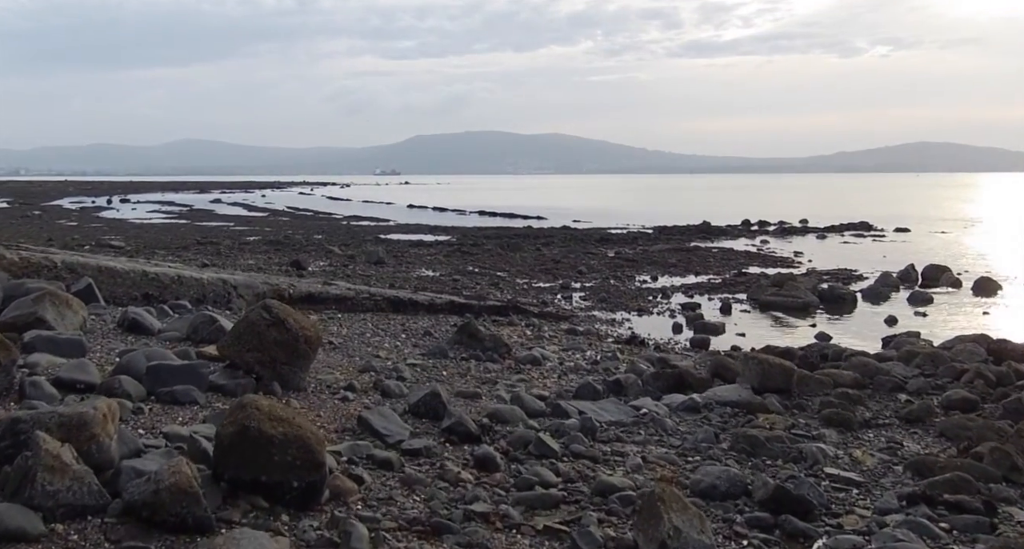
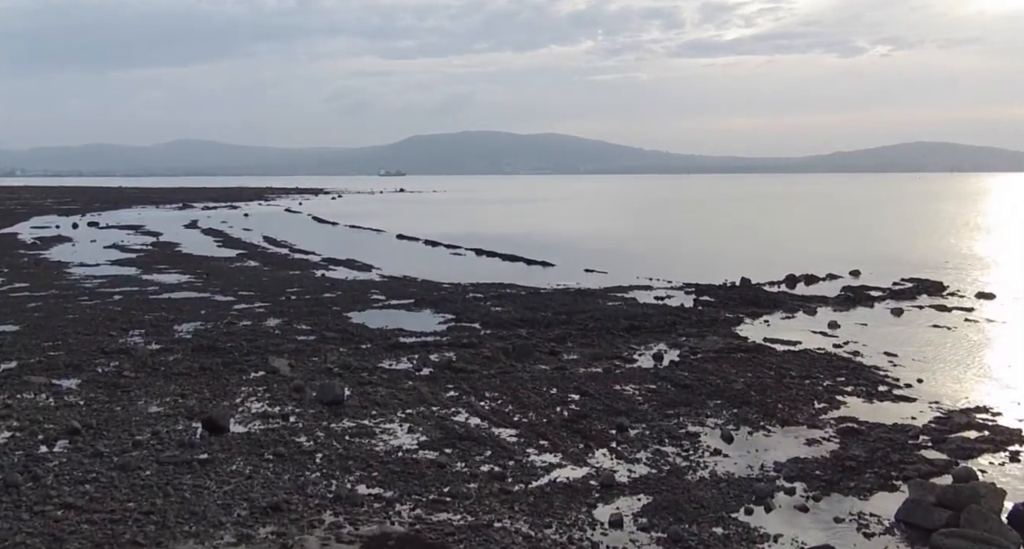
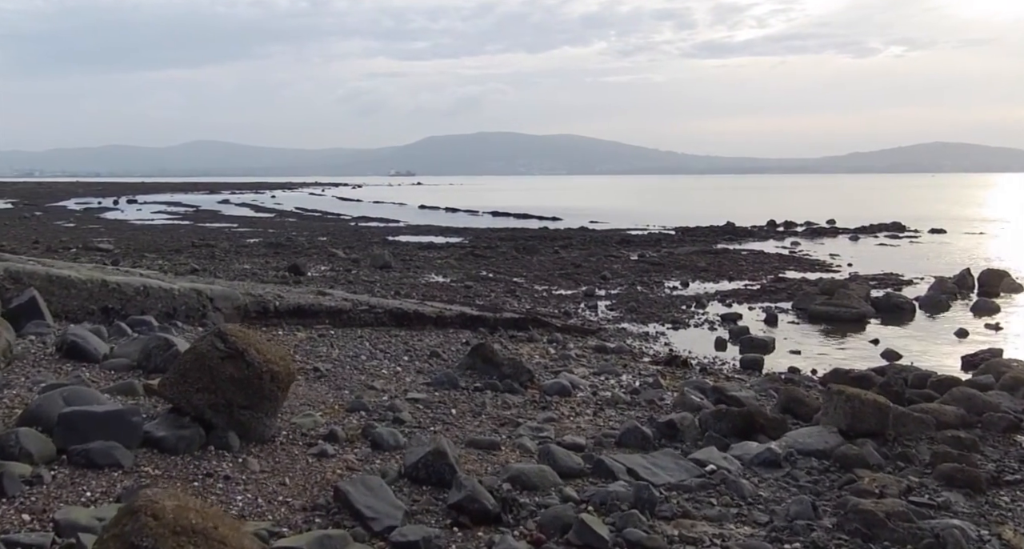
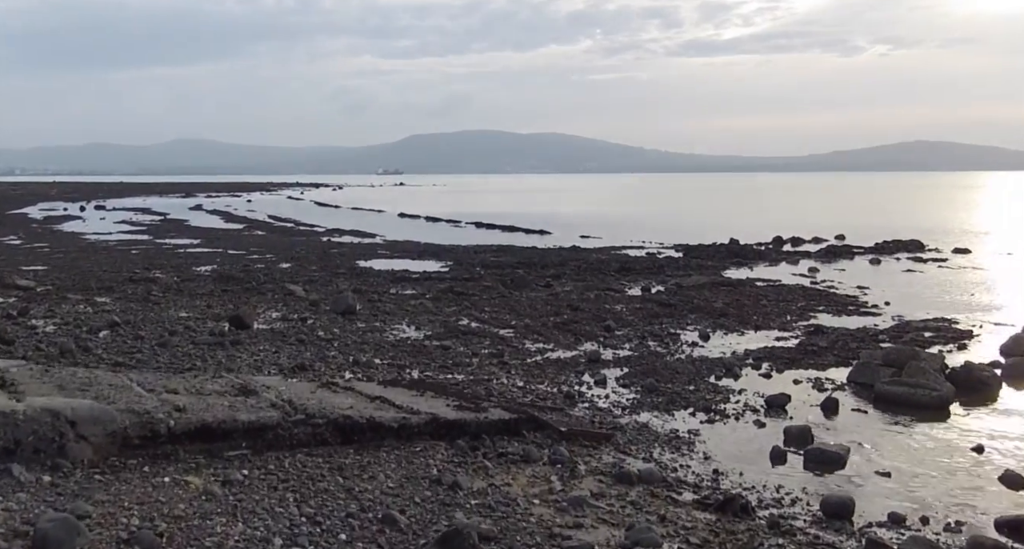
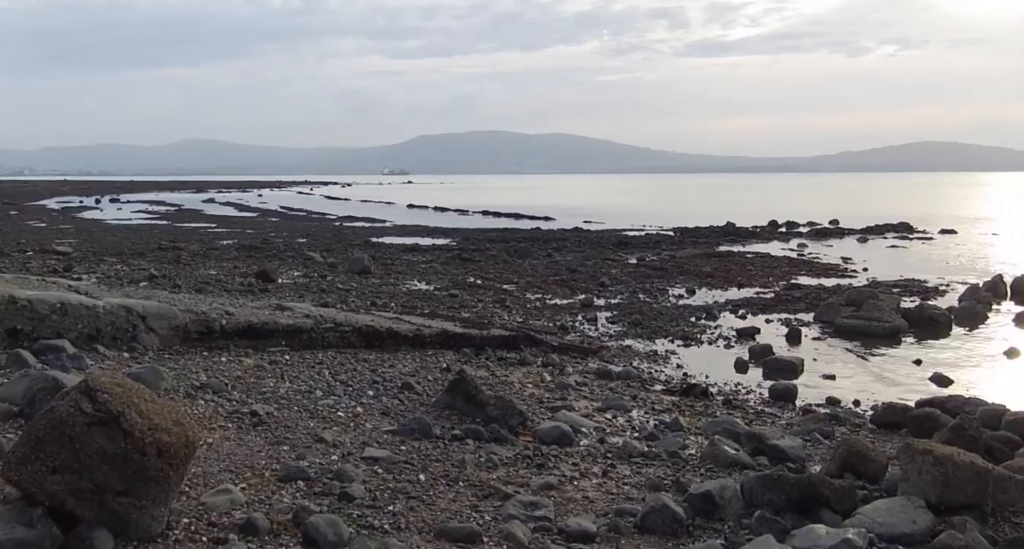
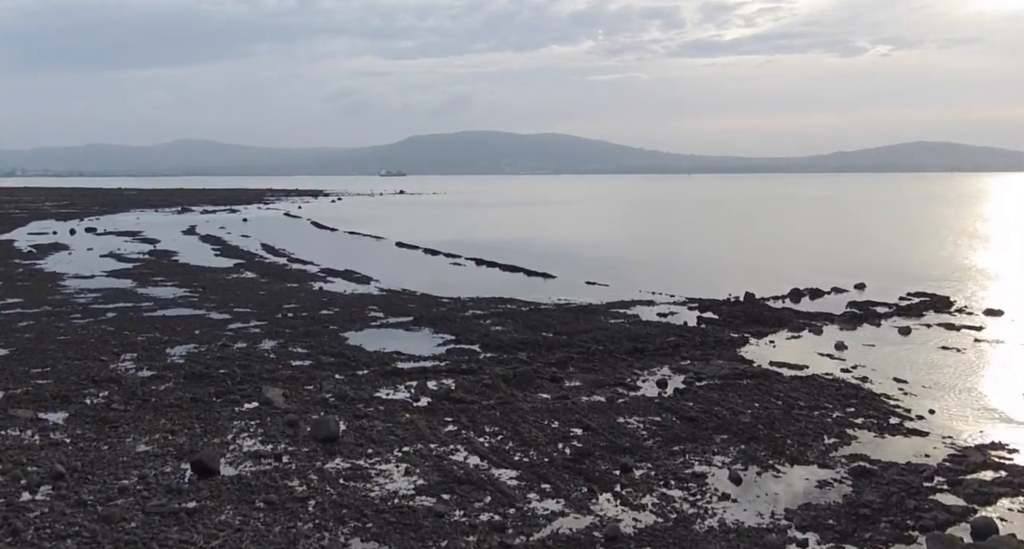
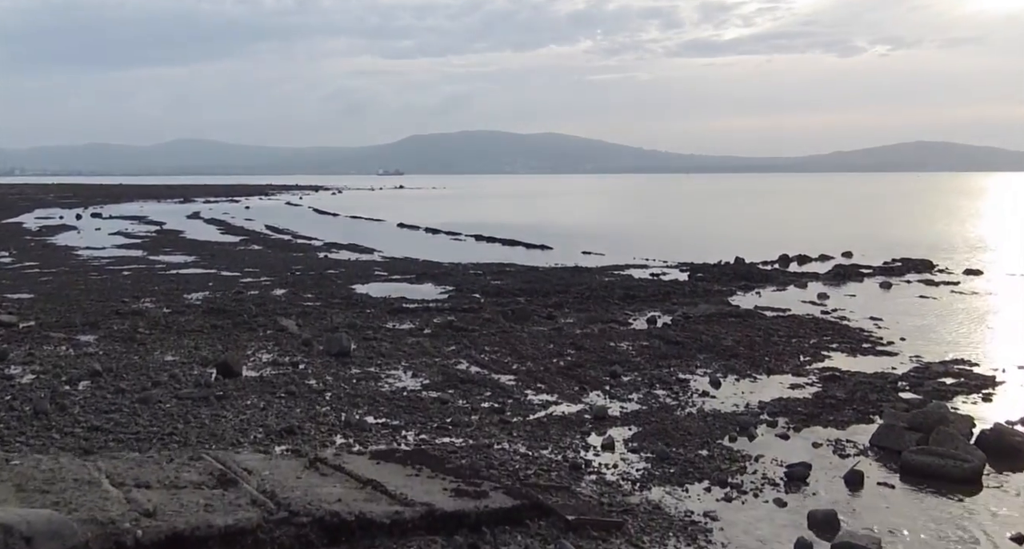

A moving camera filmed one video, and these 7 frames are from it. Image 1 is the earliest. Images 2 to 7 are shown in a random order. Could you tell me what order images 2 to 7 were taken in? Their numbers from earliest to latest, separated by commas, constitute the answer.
3, 5, 4, 7, 2, 6
